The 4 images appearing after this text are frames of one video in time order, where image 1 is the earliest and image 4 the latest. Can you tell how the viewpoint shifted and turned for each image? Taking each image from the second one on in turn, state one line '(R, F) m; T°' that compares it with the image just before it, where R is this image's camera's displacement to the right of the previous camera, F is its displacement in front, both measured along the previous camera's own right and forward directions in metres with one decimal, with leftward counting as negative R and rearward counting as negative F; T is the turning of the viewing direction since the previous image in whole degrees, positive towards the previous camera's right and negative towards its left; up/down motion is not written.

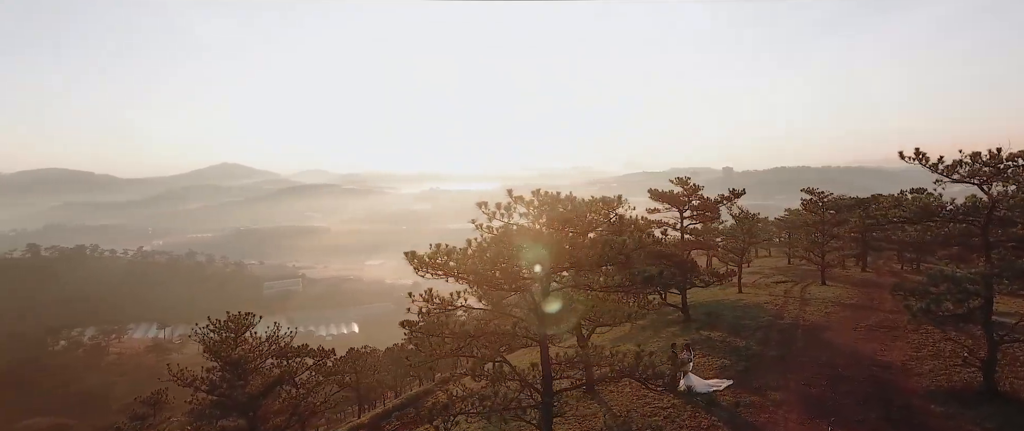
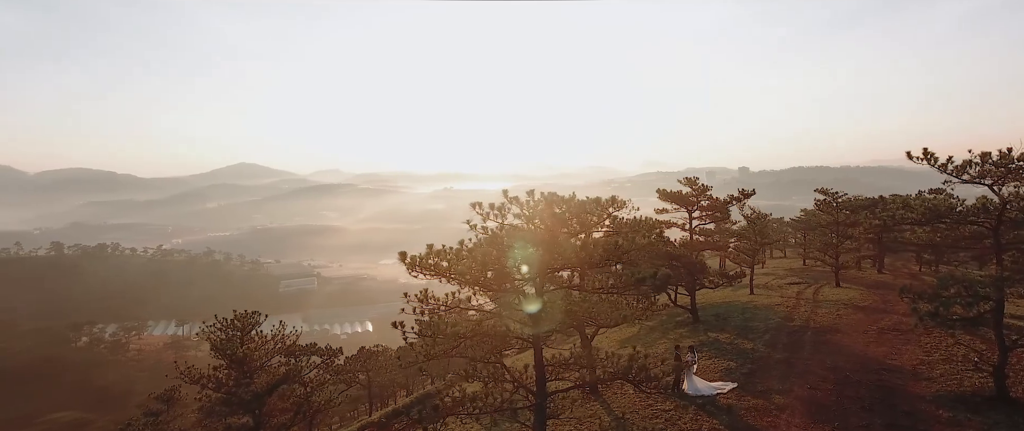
(+0.7, +0.1) m; -2°
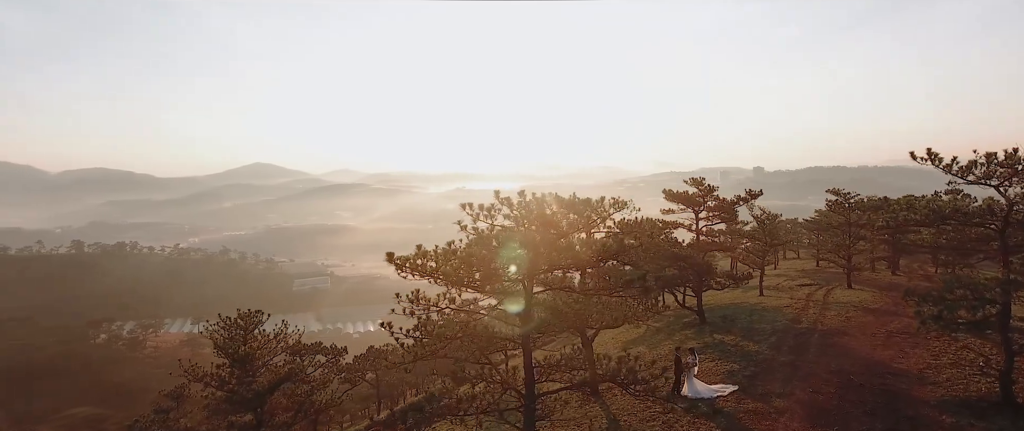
(+0.8, +0.1) m; -2°
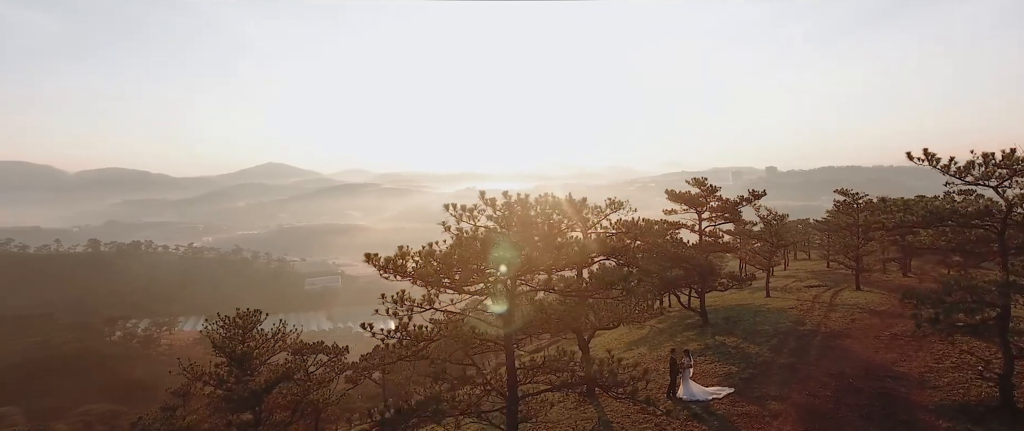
(+0.9, +0.1) m; -1°
